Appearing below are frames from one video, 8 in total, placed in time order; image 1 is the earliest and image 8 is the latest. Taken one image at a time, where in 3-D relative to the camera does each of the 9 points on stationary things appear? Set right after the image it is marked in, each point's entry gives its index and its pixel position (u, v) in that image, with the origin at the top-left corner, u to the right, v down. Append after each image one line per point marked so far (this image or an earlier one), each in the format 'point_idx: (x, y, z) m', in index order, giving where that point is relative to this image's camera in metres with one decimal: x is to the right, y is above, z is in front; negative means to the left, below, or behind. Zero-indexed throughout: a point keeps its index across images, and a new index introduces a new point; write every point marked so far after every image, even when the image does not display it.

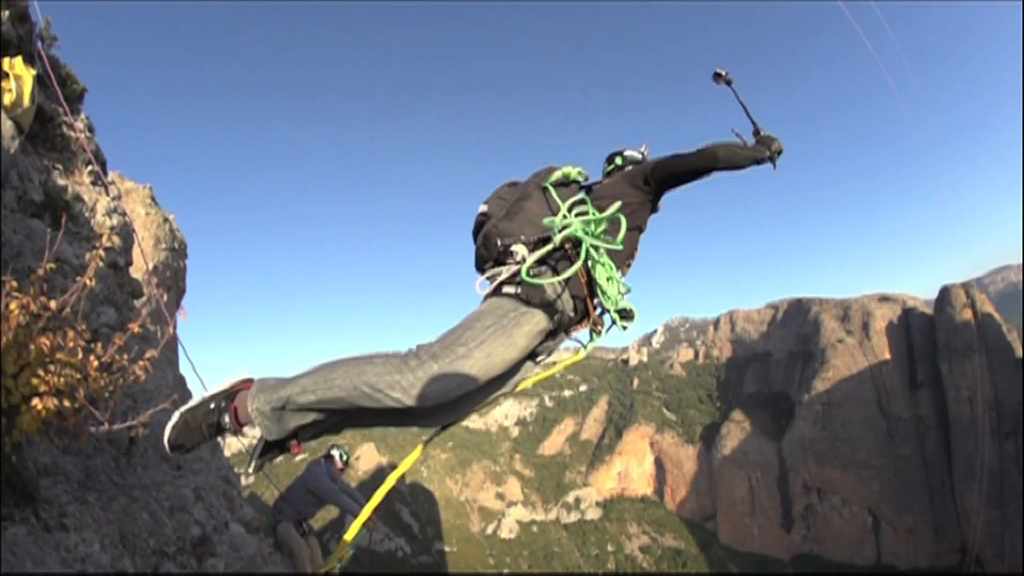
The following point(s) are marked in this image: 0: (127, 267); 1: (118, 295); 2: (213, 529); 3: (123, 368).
0: (-3.6, +0.4, +5.0) m
1: (-3.4, +0.2, +4.7) m
2: (-2.5, -1.7, +4.2) m
3: (-2.9, -0.3, +4.1) m
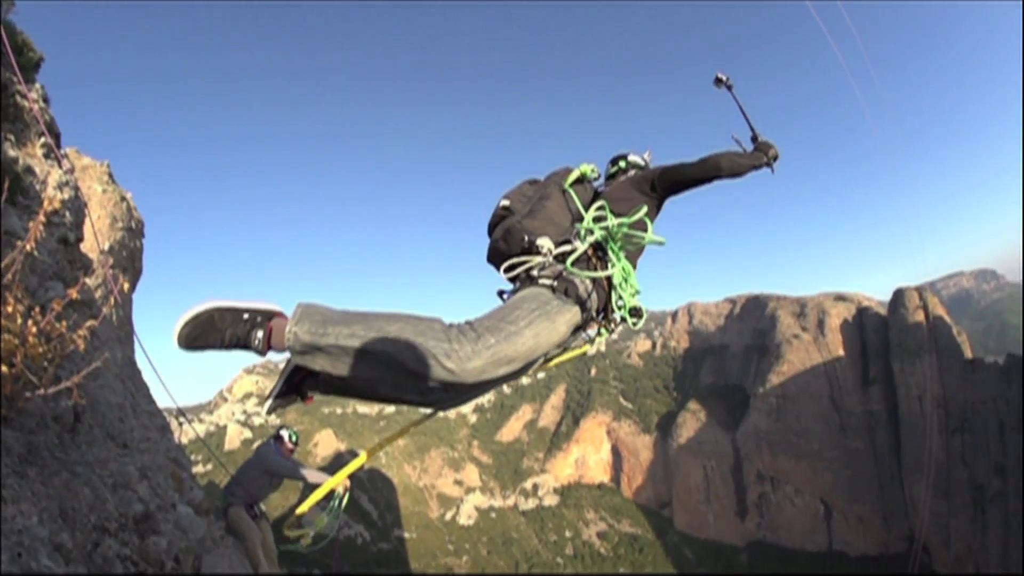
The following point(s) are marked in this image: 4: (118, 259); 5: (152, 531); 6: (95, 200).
0: (-4.0, +0.4, +4.7) m
1: (-3.8, +0.1, +4.5) m
2: (-3.0, -1.8, +4.2) m
3: (-3.4, -0.4, +3.9) m
4: (-8.1, +0.7, +10.2) m
5: (-2.8, -1.9, +4.0) m
6: (-8.3, +1.8, +10.2) m
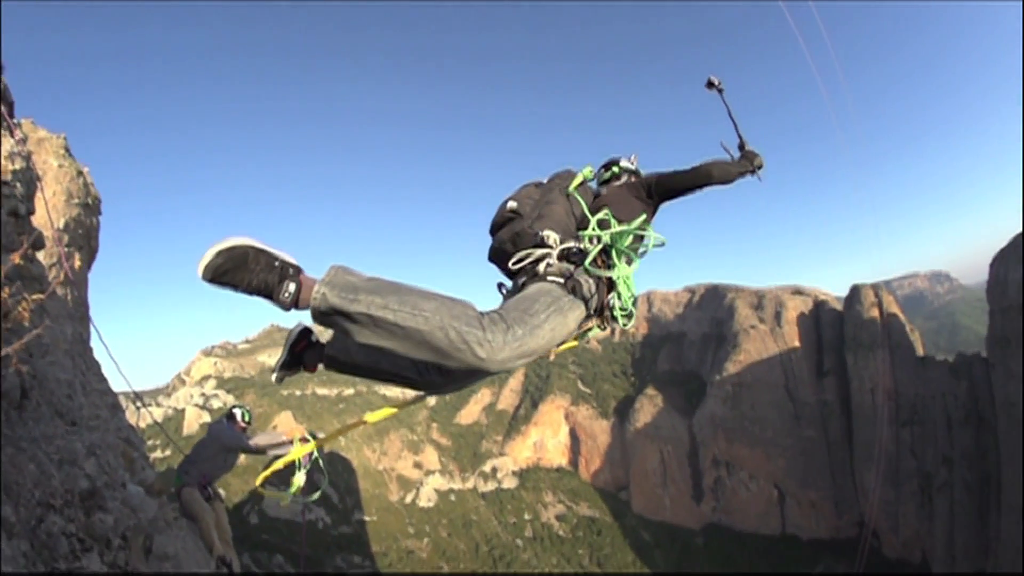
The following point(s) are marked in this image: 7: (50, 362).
0: (-4.3, +0.6, +4.6) m
1: (-4.2, +0.3, +4.4) m
2: (-3.3, -1.6, +4.2) m
3: (-3.7, -0.2, +3.9) m
4: (-8.6, +1.0, +10.0) m
5: (-3.2, -1.7, +3.9) m
6: (-8.8, +2.1, +9.9) m
7: (-4.0, -0.6, +4.4) m
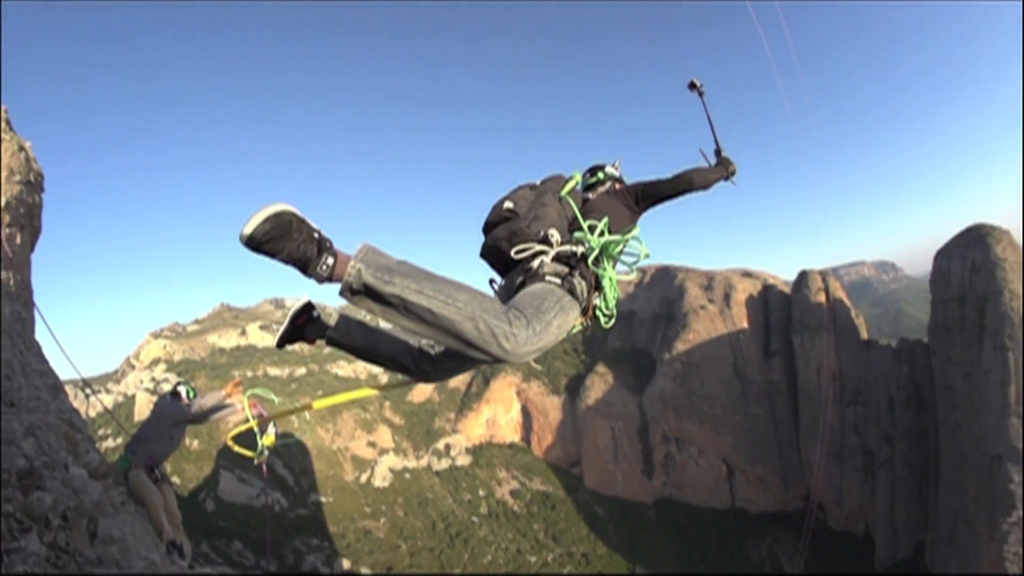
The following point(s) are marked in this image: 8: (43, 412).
0: (-4.8, +0.8, +4.5) m
1: (-4.6, +0.5, +4.2) m
2: (-3.8, -1.4, +4.1) m
3: (-4.1, 0.0, +3.8) m
4: (-9.3, +1.2, +9.6) m
5: (-3.6, -1.5, +3.9) m
6: (-9.5, +2.3, +9.5) m
7: (-4.4, -0.5, +4.3) m
8: (-4.1, -1.1, +4.5) m
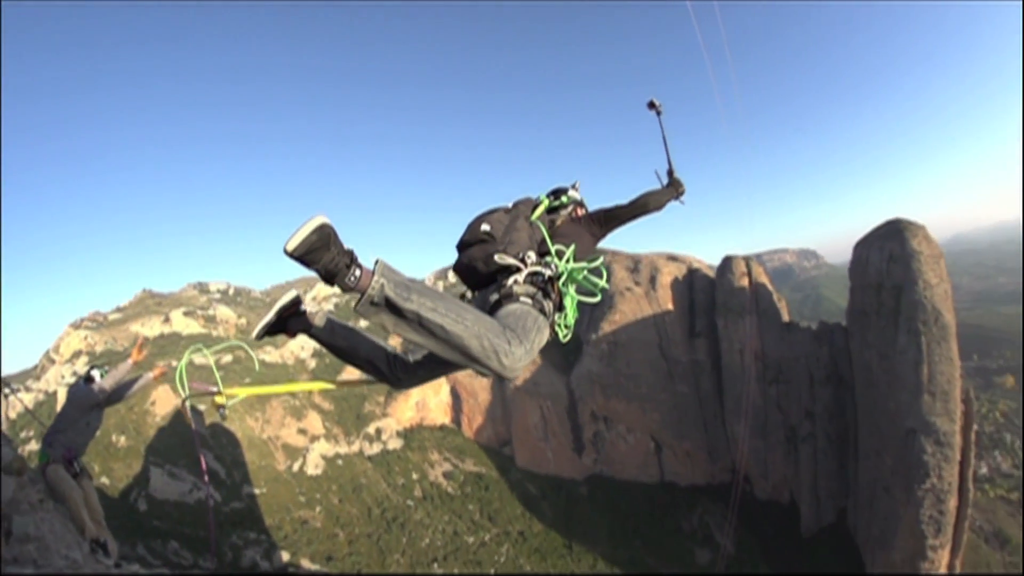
0: (-5.5, +0.8, +4.3) m
1: (-5.3, +0.6, +4.1) m
2: (-4.4, -1.3, +4.0) m
3: (-4.8, +0.1, +3.6) m
4: (-10.4, +1.1, +9.1) m
5: (-4.2, -1.4, +3.8) m
6: (-10.6, +2.2, +9.0) m
7: (-5.1, -0.4, +4.2) m
8: (-4.8, -1.0, +4.4) m
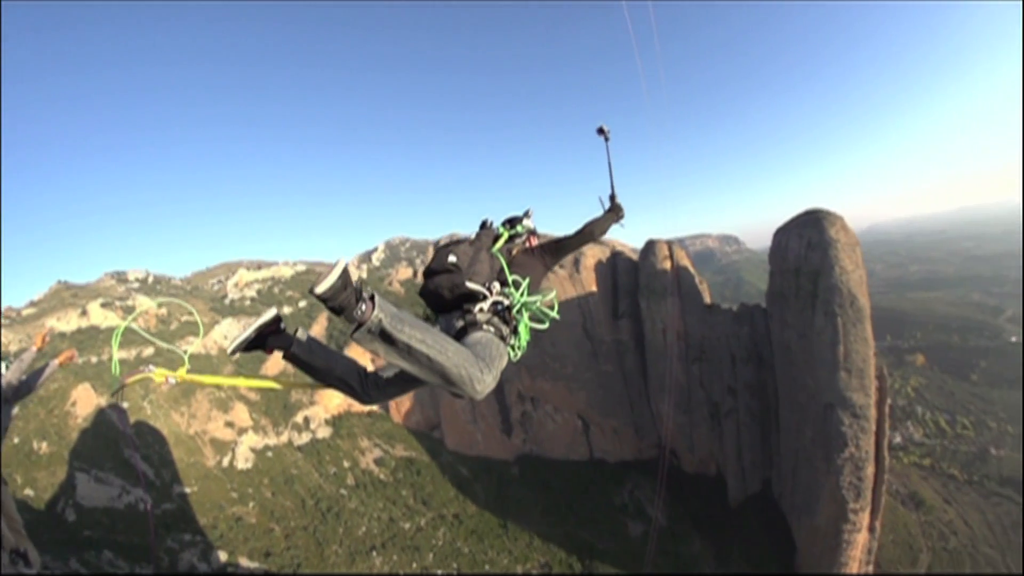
0: (-6.3, +0.8, +4.2) m
1: (-6.1, +0.5, +4.0) m
2: (-5.1, -1.4, +3.9) m
3: (-5.5, 0.0, +3.6) m
4: (-11.5, +0.7, +8.7) m
5: (-4.9, -1.5, +3.7) m
6: (-11.8, +1.9, +8.6) m
7: (-5.8, -0.5, +4.1) m
8: (-5.5, -1.1, +4.3) m
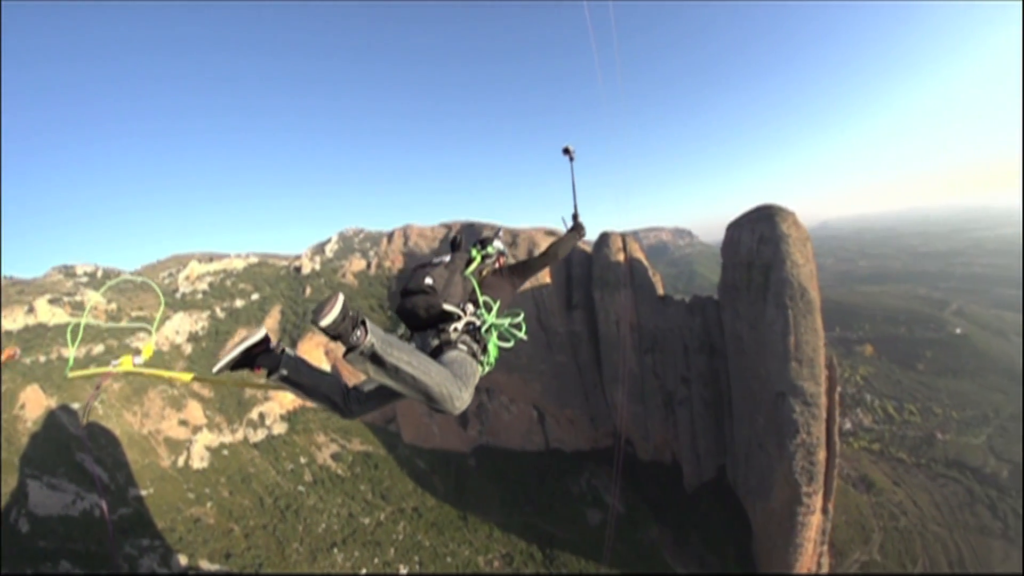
0: (-6.9, +0.7, +4.2) m
1: (-6.6, +0.4, +4.0) m
2: (-5.6, -1.4, +3.9) m
3: (-6.0, 0.0, +3.6) m
4: (-12.2, +0.4, +8.4) m
5: (-5.3, -1.5, +3.7) m
6: (-12.5, +1.5, +8.4) m
7: (-6.3, -0.6, +4.1) m
8: (-6.0, -1.2, +4.3) m
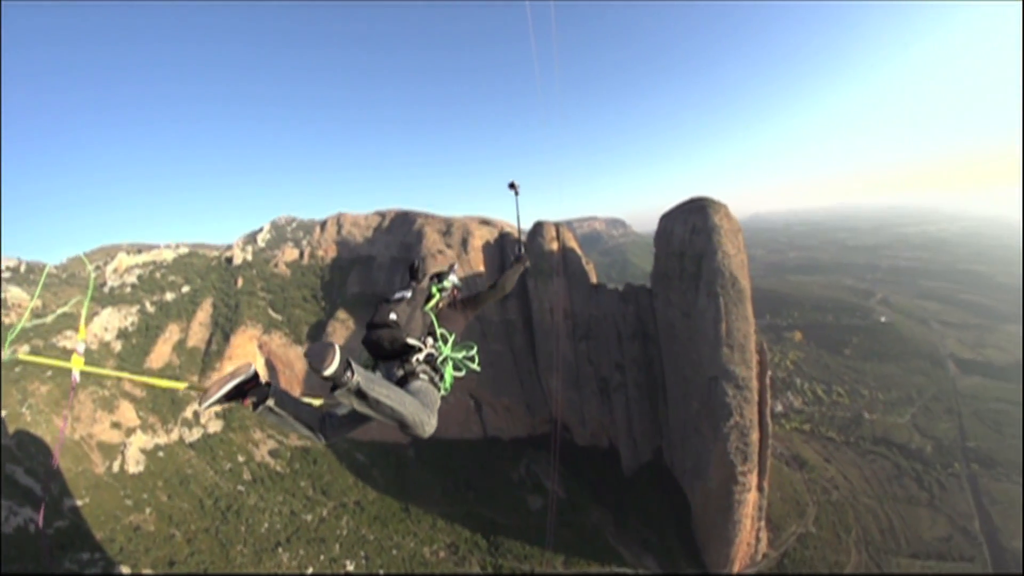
0: (-7.7, +0.5, +4.2) m
1: (-7.4, +0.2, +4.0) m
2: (-6.3, -1.6, +3.9) m
3: (-6.8, -0.2, +3.6) m
4: (-13.3, -0.2, +8.1) m
5: (-6.0, -1.6, +3.7) m
6: (-13.6, +0.9, +8.0) m
7: (-7.1, -0.7, +4.1) m
8: (-6.8, -1.3, +4.3) m
